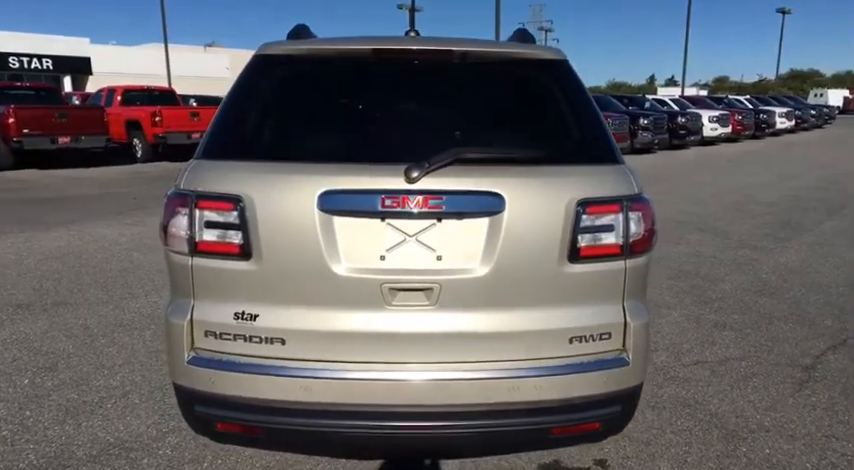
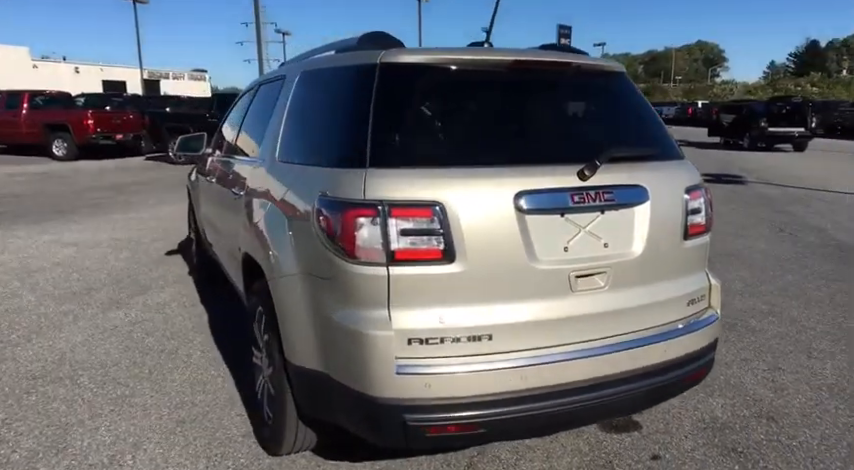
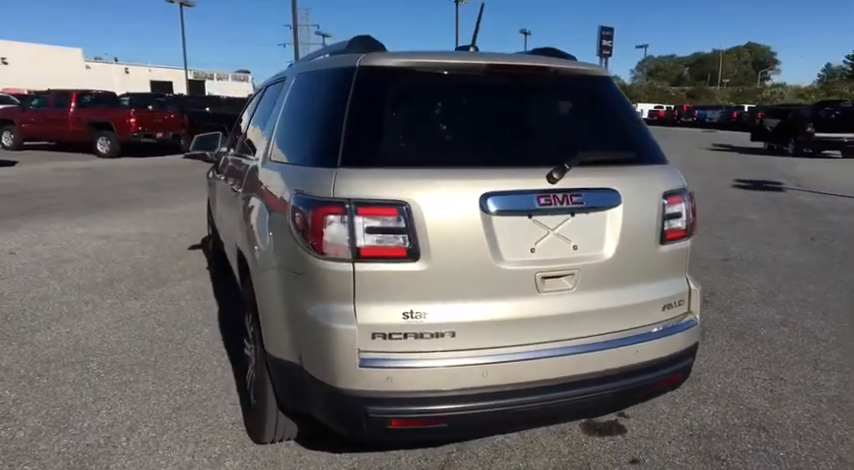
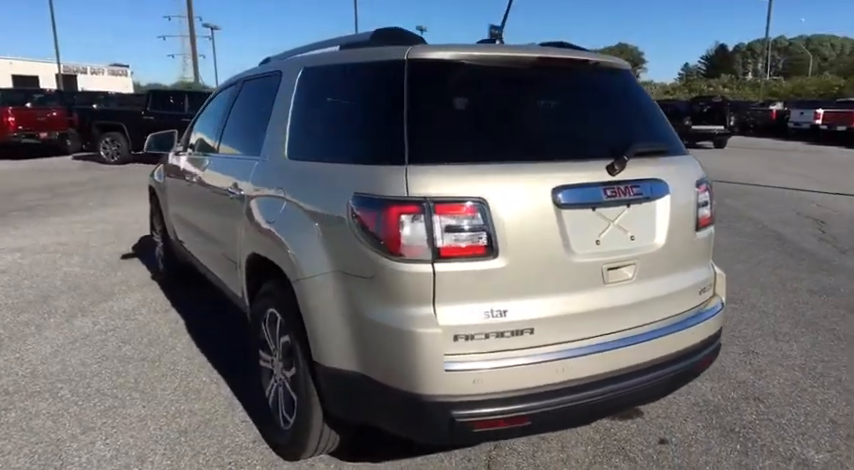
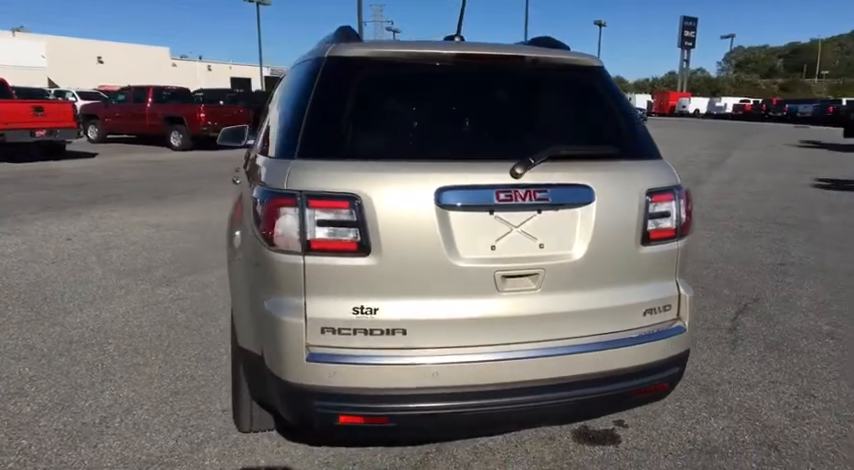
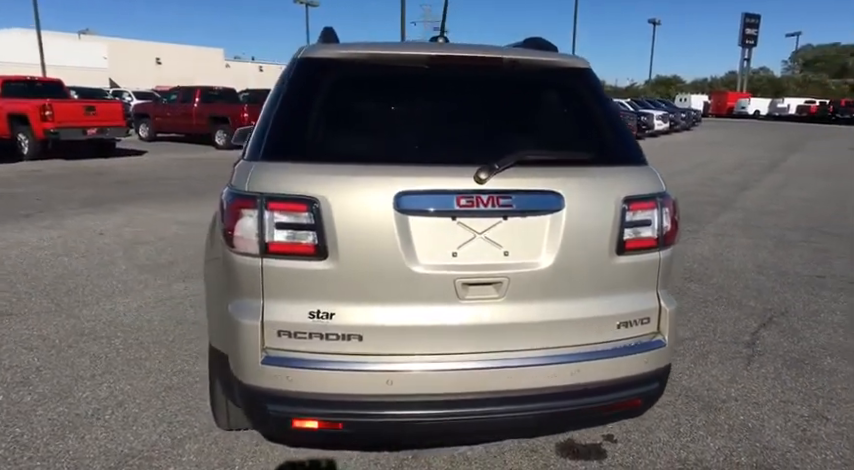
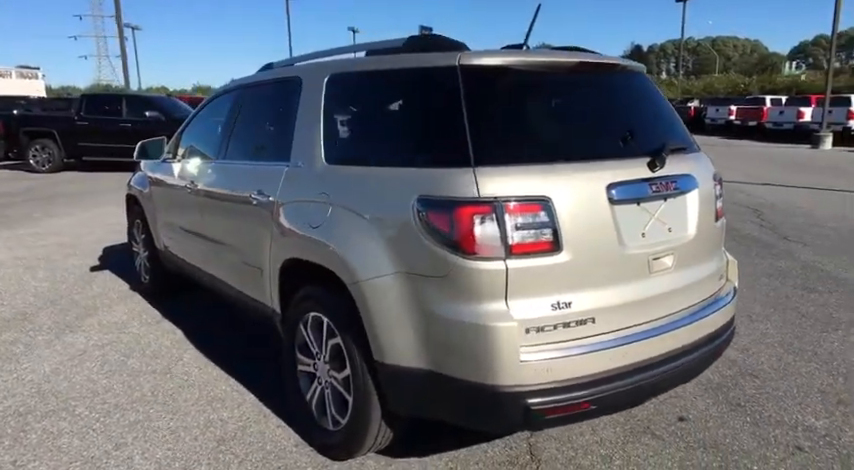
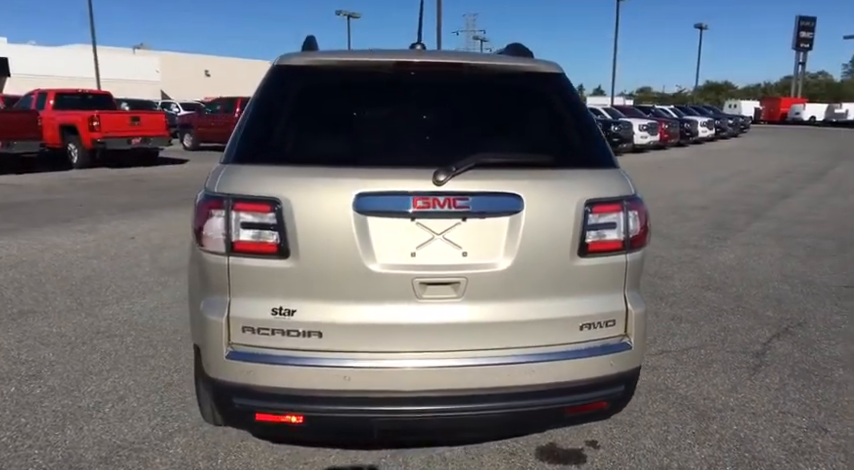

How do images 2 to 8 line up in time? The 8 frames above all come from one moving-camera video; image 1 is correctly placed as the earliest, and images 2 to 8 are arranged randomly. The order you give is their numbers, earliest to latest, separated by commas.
8, 6, 5, 3, 2, 4, 7
